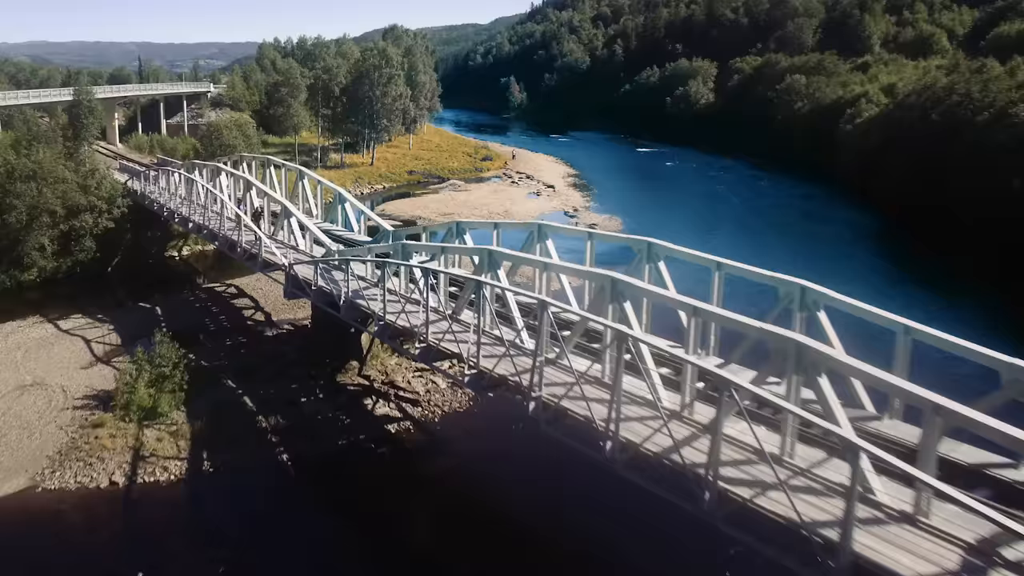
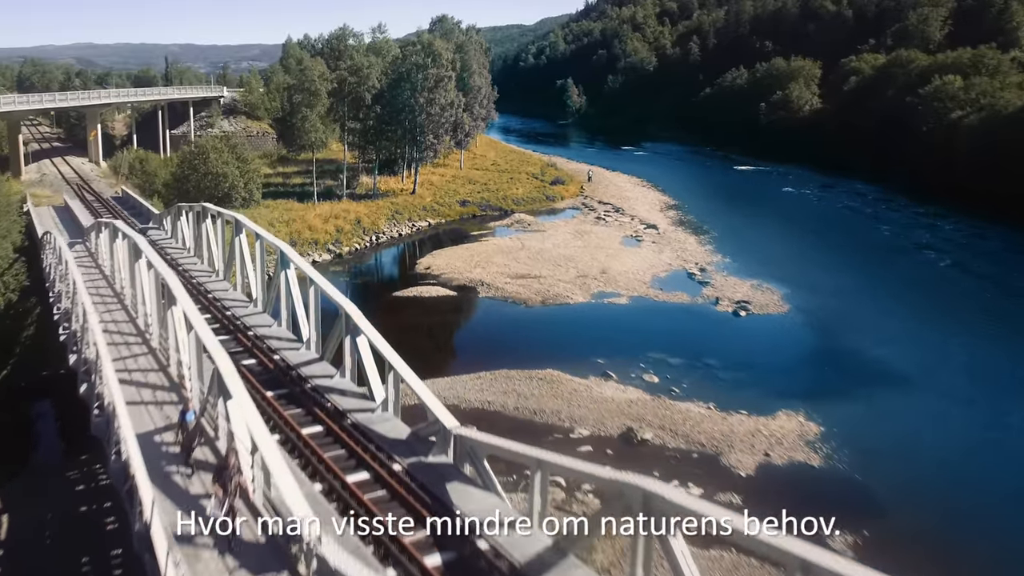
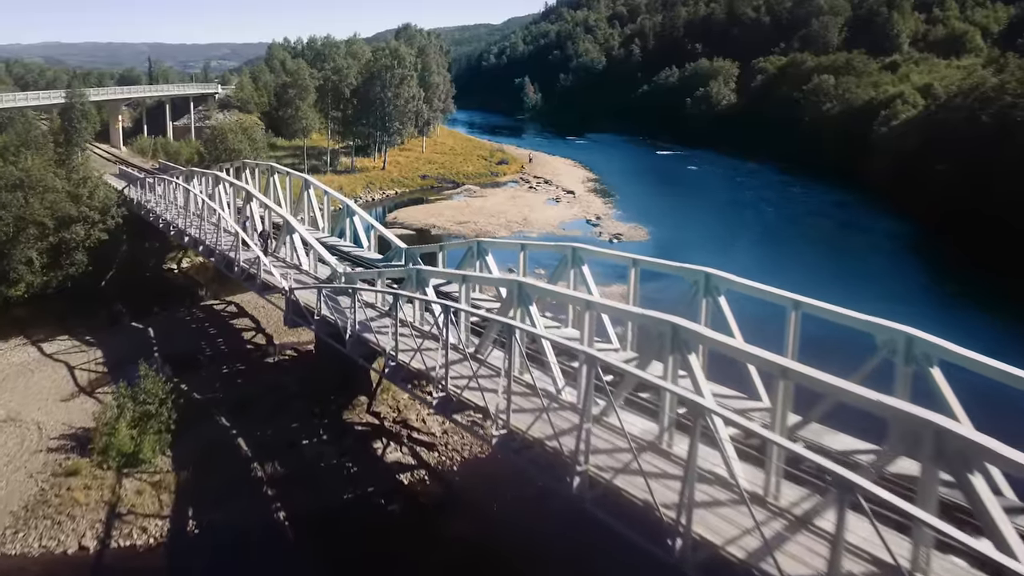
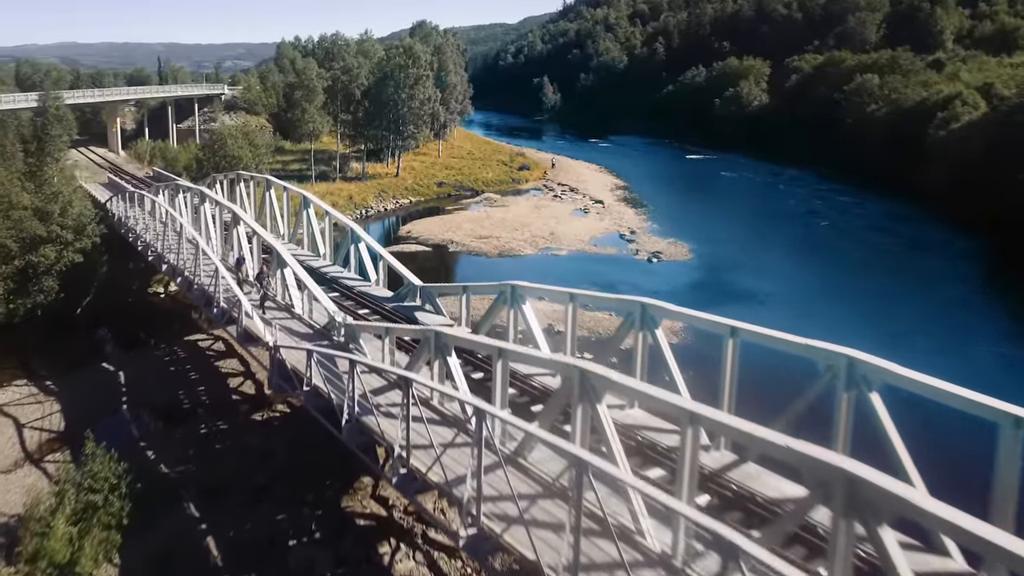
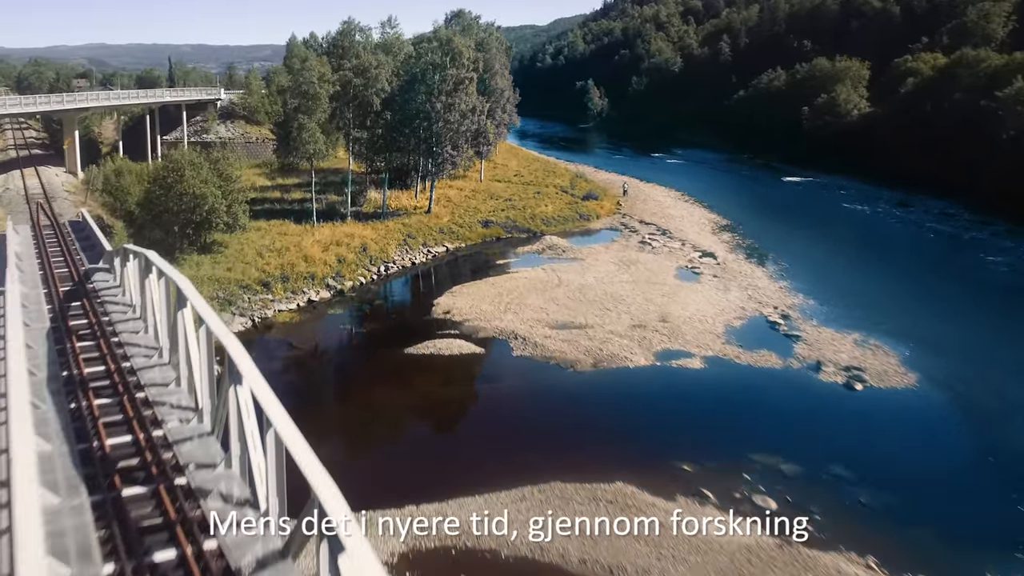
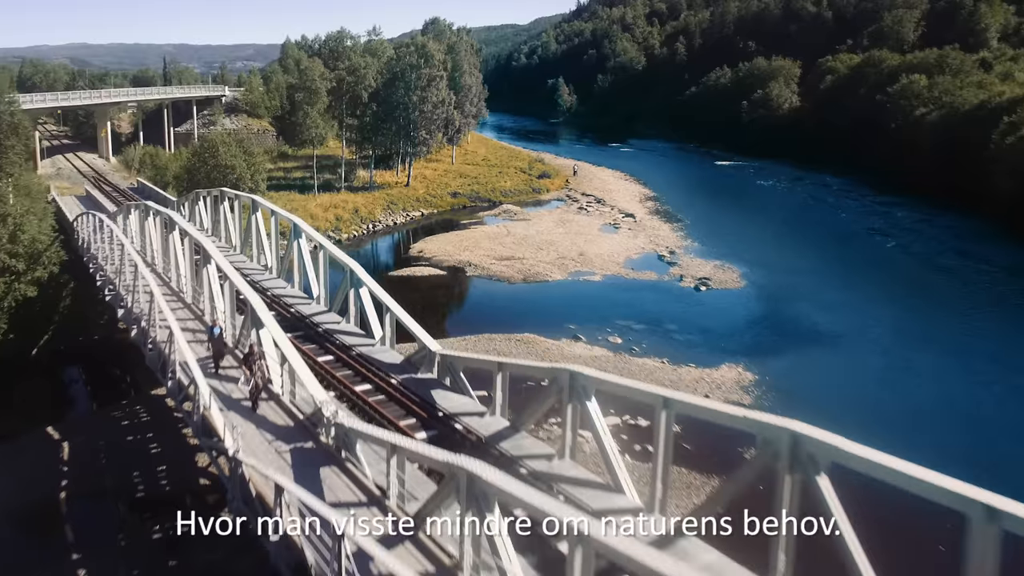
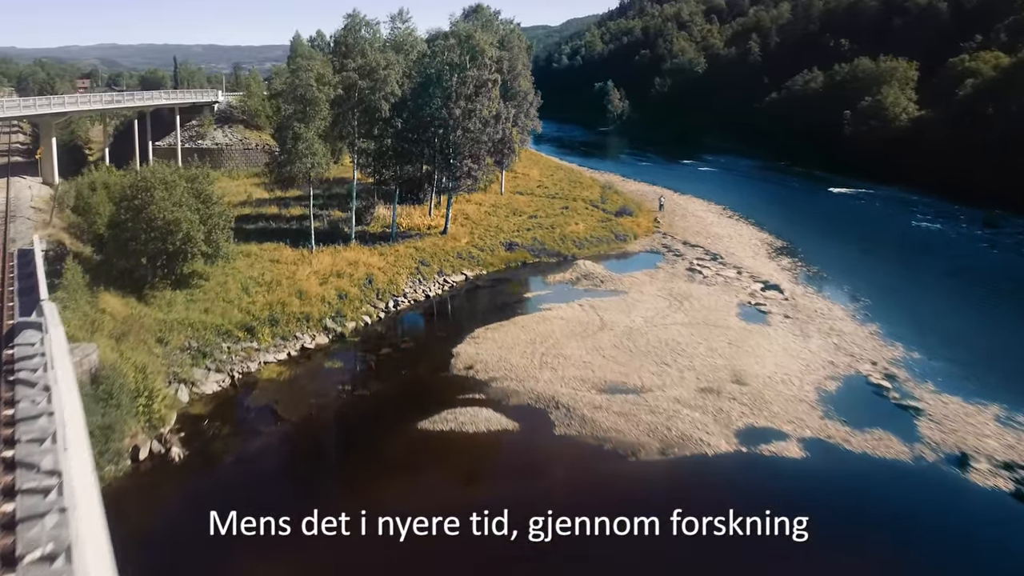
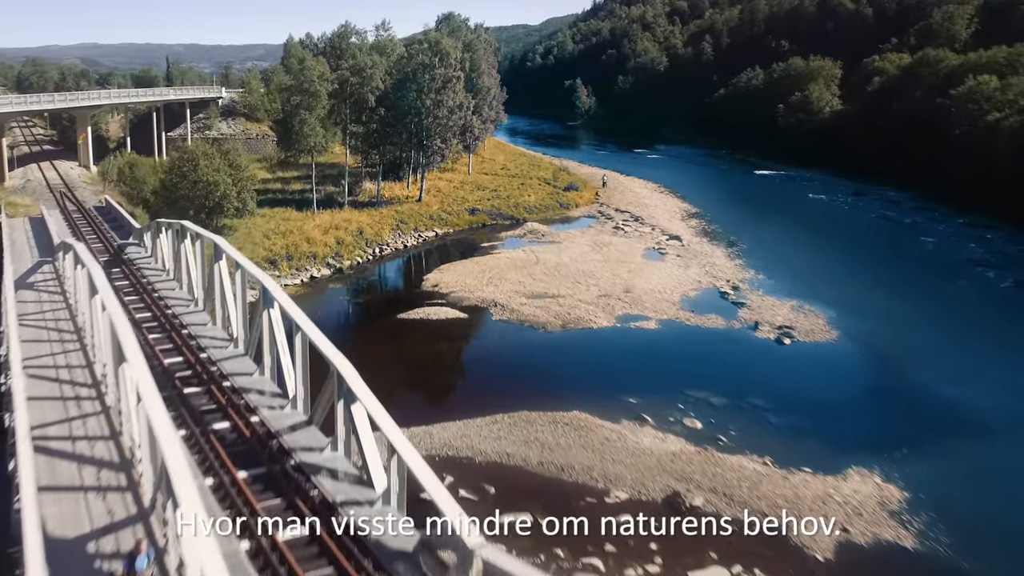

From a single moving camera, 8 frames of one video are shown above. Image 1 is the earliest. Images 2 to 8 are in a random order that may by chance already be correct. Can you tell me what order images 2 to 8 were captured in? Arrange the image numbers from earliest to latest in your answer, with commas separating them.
3, 4, 6, 2, 8, 5, 7
